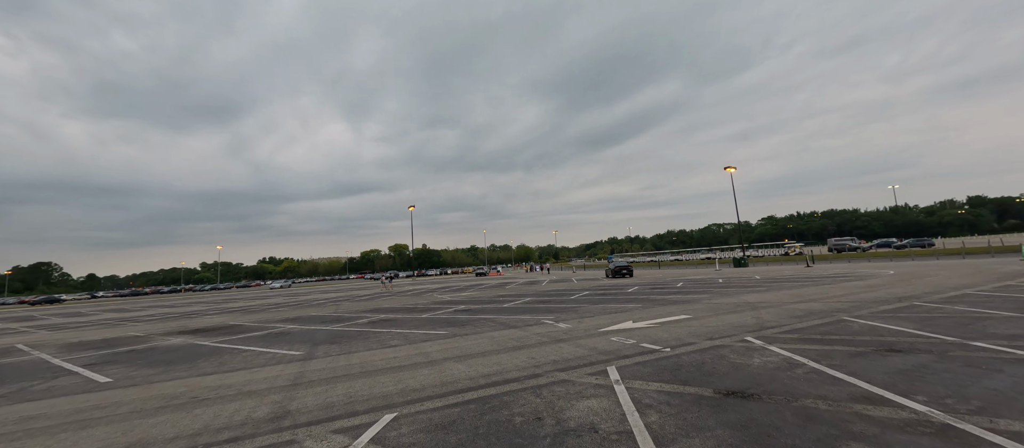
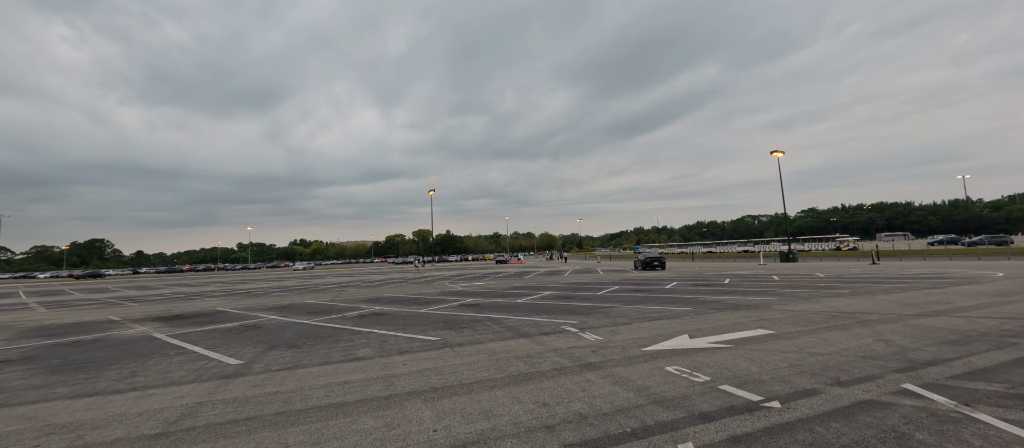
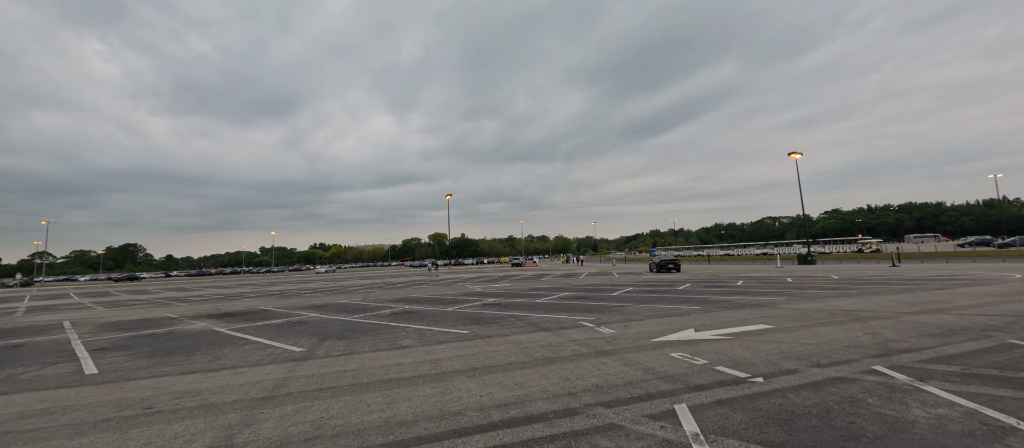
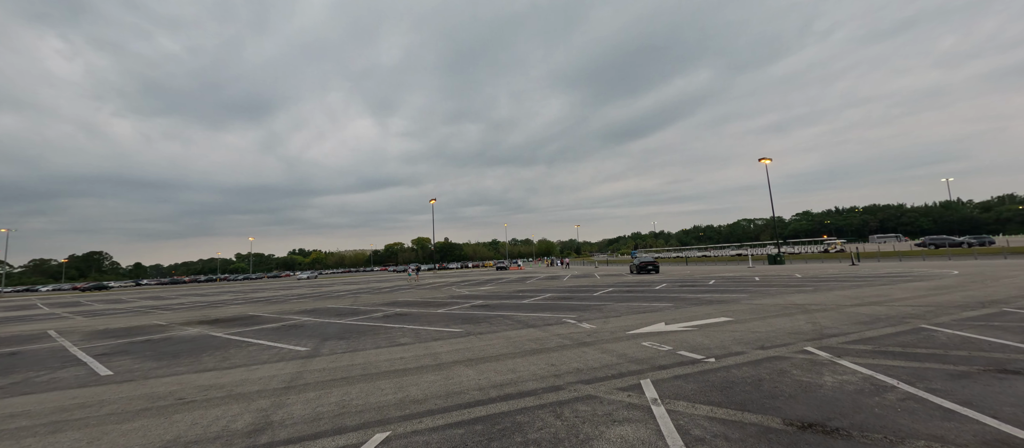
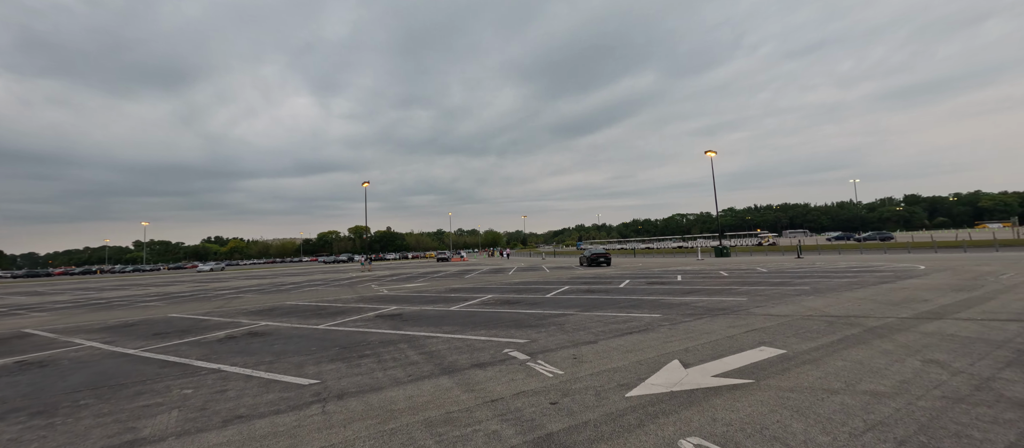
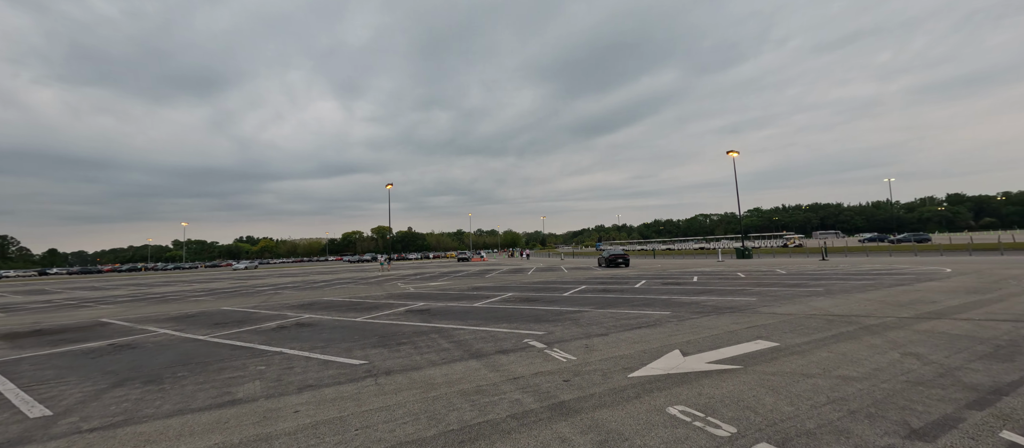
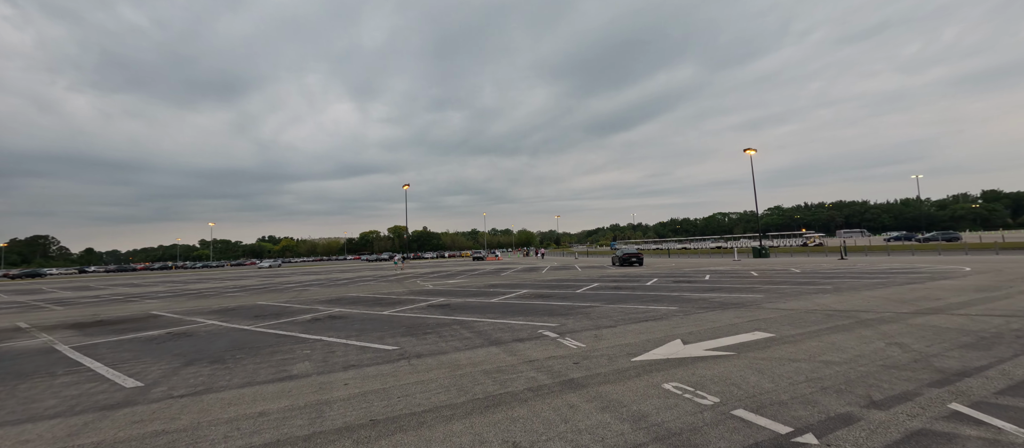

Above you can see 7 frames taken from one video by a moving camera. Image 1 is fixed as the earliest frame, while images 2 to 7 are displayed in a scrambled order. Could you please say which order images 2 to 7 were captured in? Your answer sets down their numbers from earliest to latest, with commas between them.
4, 3, 2, 7, 6, 5
